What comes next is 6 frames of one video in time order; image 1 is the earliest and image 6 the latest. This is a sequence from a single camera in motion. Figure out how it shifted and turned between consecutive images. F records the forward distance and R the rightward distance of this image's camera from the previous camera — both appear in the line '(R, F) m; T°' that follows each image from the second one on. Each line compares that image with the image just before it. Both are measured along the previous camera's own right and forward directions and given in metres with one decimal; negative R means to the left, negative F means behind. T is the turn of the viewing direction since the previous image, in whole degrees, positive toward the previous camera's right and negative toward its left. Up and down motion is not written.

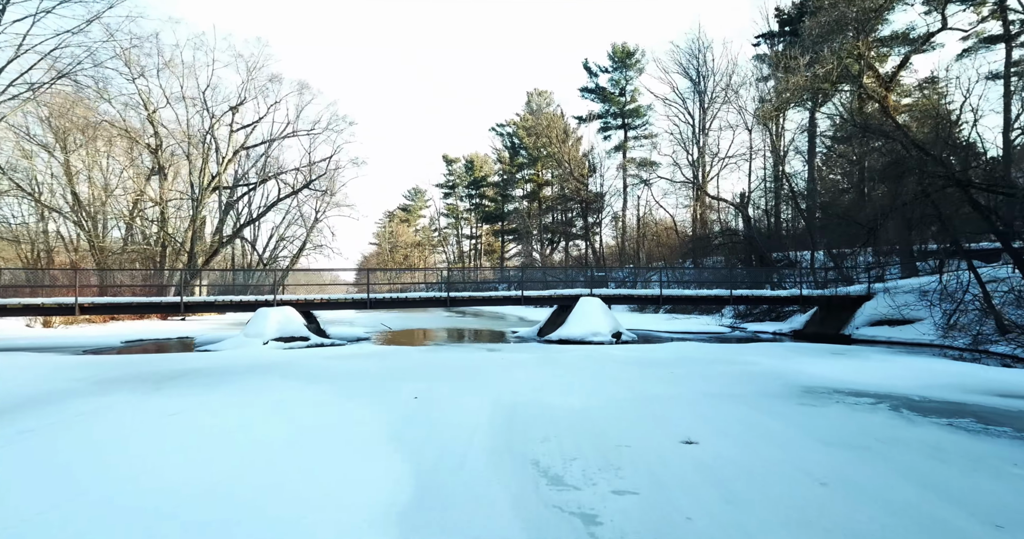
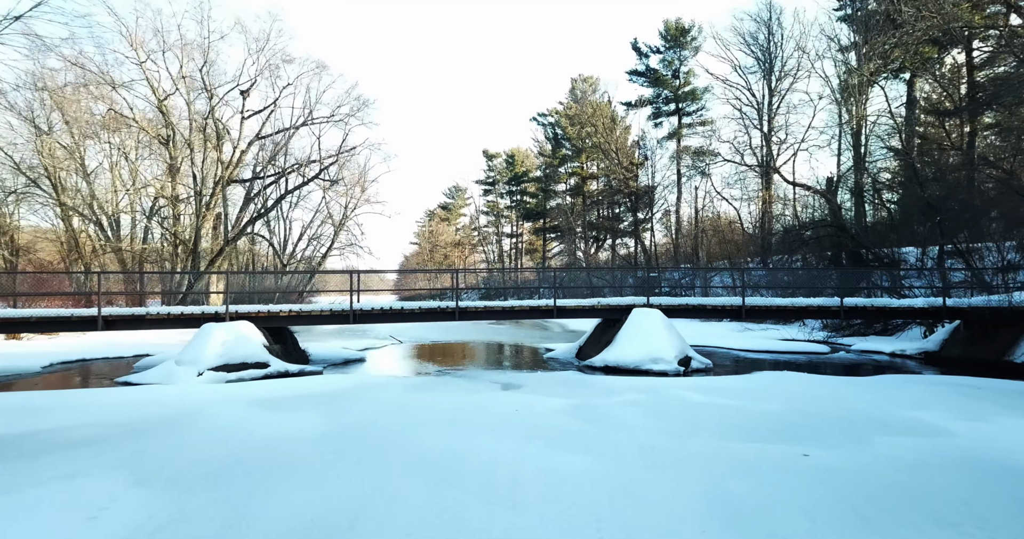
(+0.2, +2.5) m; -4°
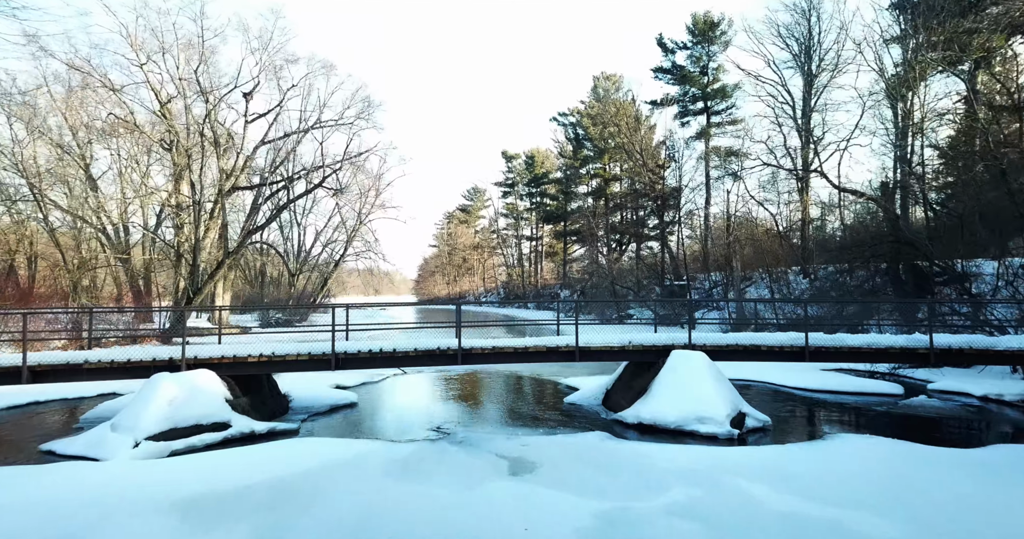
(+0.1, +1.3) m; -2°
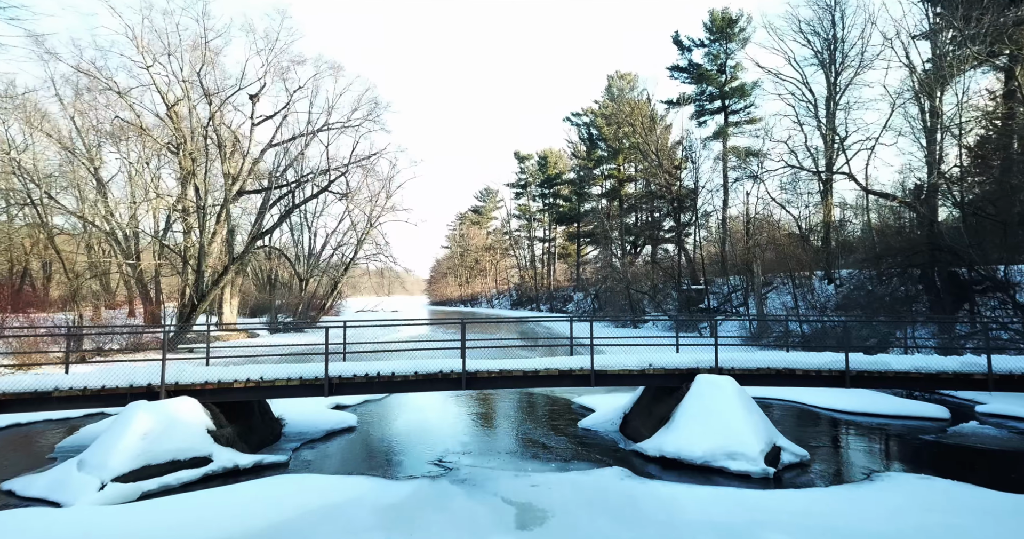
(0.0, +0.5) m; -1°
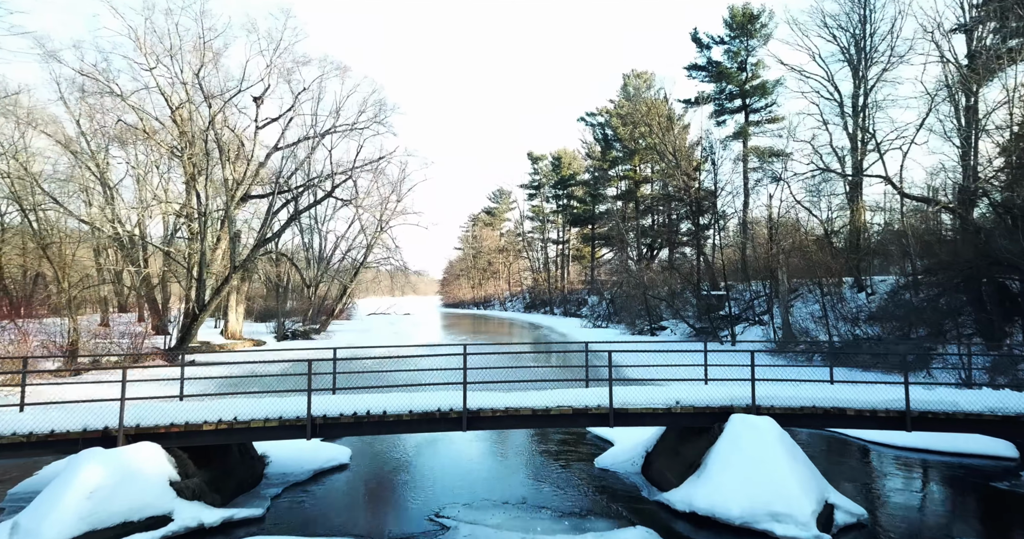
(+0.1, +0.7) m; -1°
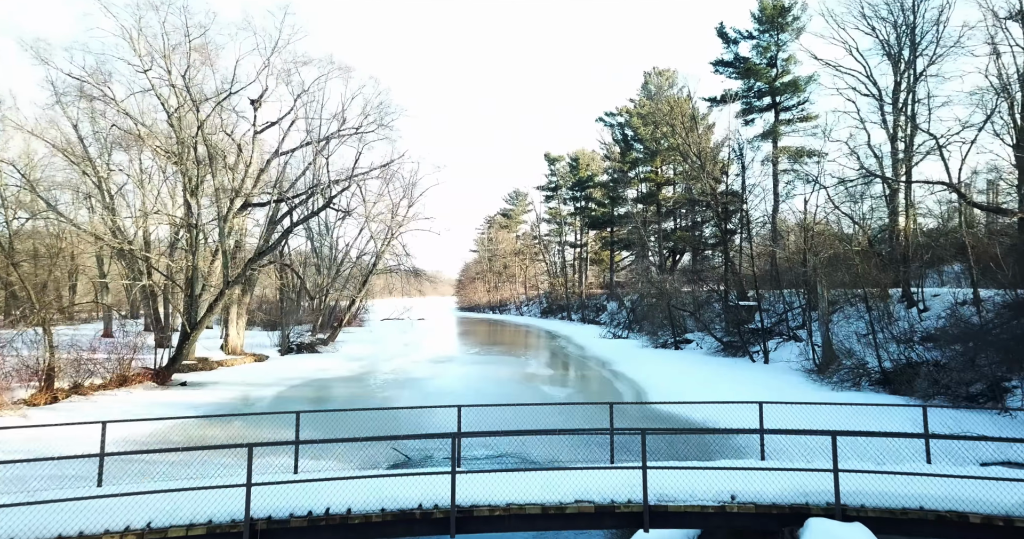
(+0.1, +1.2) m; -2°
